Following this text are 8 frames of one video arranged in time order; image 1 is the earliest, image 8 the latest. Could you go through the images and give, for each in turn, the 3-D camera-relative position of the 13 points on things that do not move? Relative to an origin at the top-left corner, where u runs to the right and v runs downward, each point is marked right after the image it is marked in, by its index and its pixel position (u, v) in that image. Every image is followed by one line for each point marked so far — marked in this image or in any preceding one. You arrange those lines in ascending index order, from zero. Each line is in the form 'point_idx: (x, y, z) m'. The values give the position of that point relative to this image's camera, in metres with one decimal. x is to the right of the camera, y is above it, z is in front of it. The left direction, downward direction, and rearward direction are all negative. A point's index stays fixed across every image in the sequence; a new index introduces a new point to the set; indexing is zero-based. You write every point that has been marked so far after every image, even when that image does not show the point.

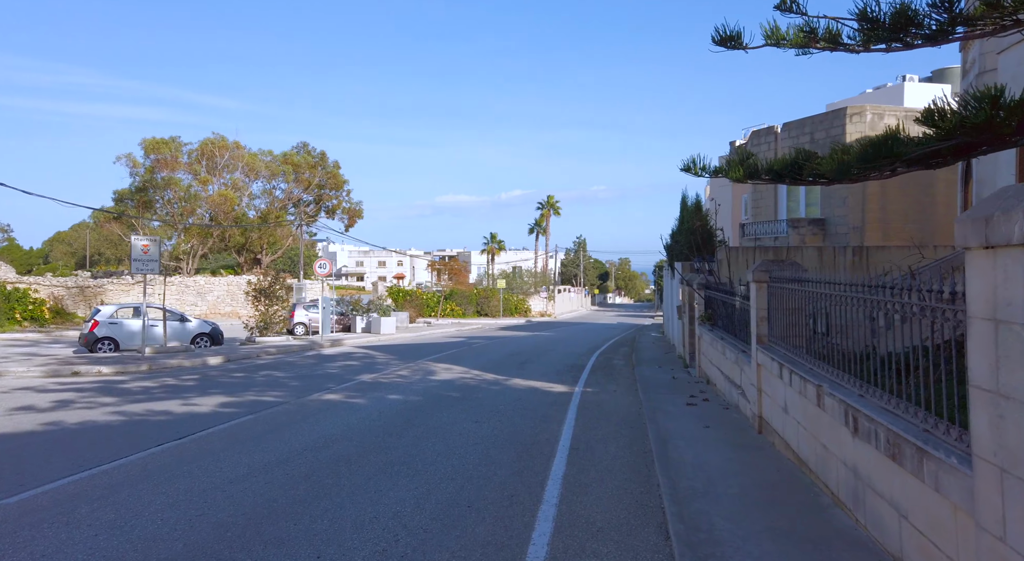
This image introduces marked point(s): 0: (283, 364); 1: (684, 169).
0: (-6.9, -2.5, +19.2) m
1: (+2.6, +1.7, +9.7) m
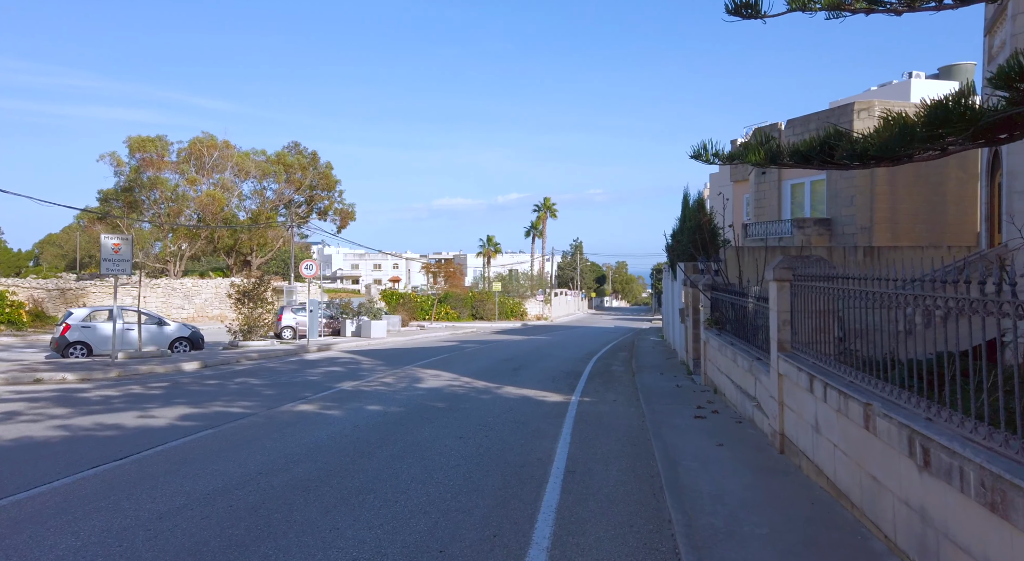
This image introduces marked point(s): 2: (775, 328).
0: (-7.1, -2.5, +18.1) m
1: (+2.5, +1.7, +8.7) m
2: (+3.1, -0.6, +7.6) m
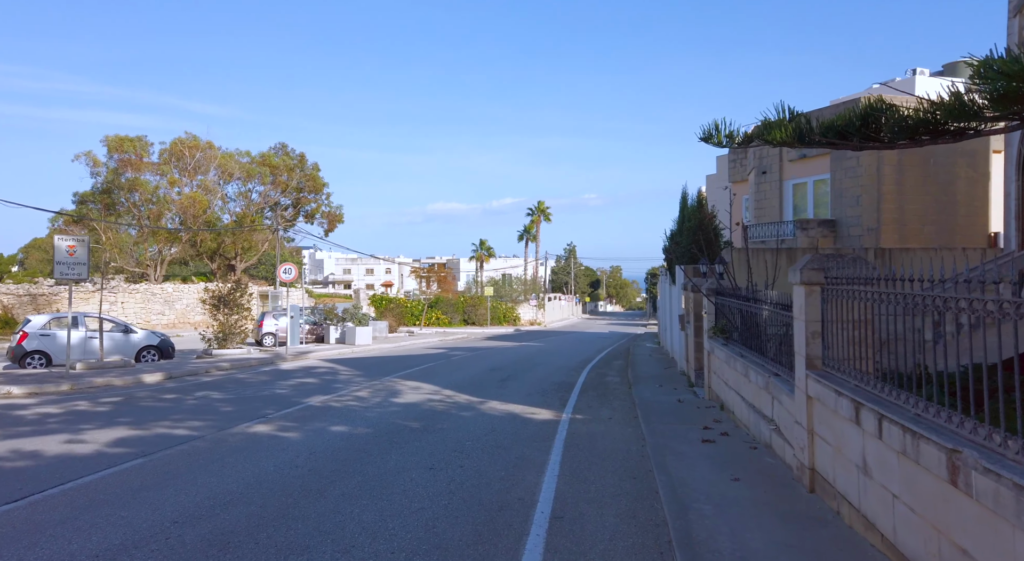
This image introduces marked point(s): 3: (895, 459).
0: (-7.4, -2.7, +16.8) m
1: (+2.2, +1.6, +7.5) m
2: (+2.9, -0.6, +6.4) m
3: (+2.5, -1.2, +4.3) m
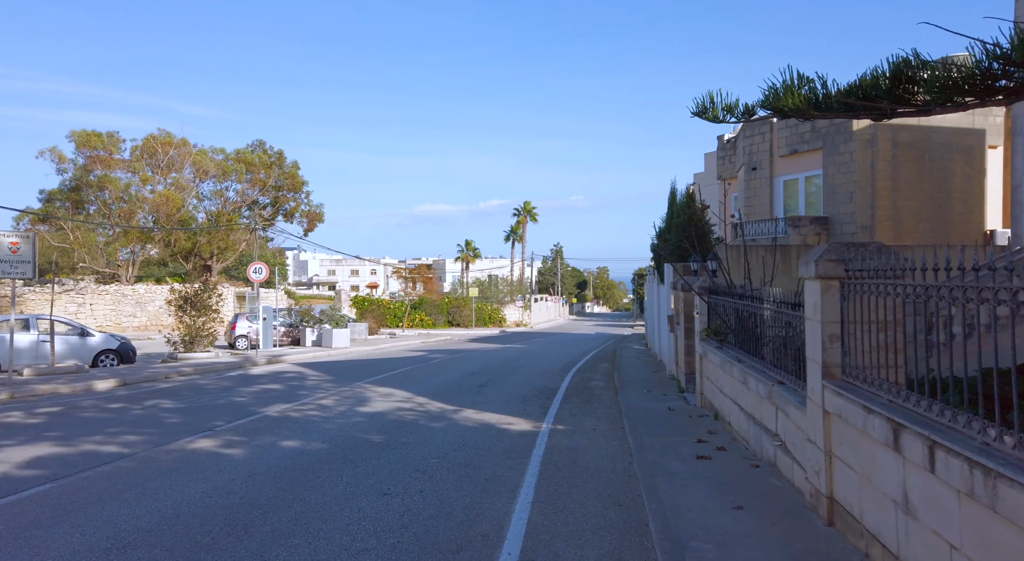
0: (-7.9, -2.6, +15.7) m
1: (+1.9, +1.7, +6.5) m
2: (+2.5, -0.5, +5.4) m
3: (+2.3, -1.1, +3.3) m
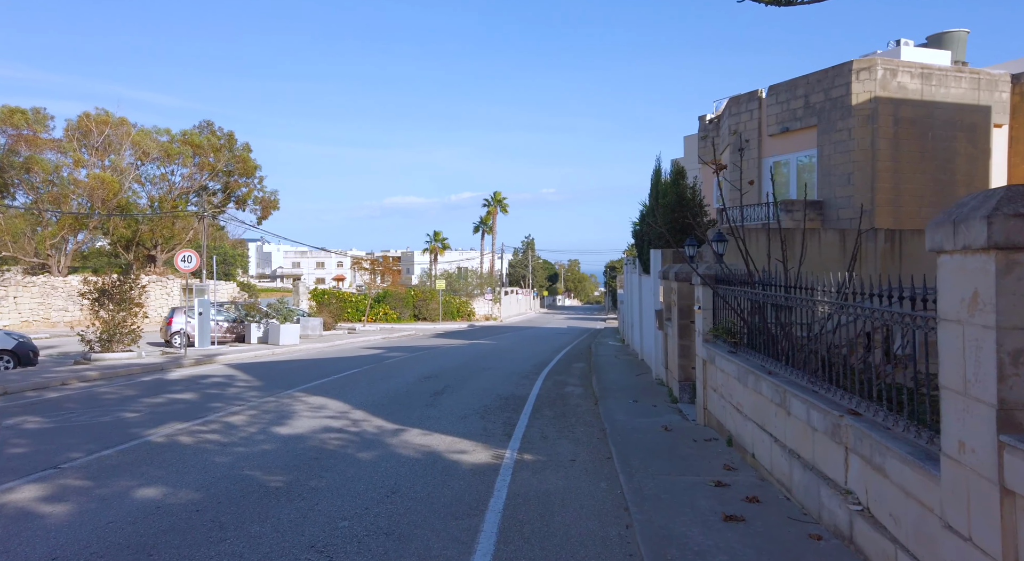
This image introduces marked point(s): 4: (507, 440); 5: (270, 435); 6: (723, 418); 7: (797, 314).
0: (-8.7, -2.4, +12.9) m
1: (+1.5, +1.8, +4.2) m
2: (+2.2, -0.4, +3.1) m
3: (+2.0, -1.0, +1.0) m
4: (-0.1, -2.2, +8.8) m
5: (-3.4, -2.2, +9.2) m
6: (+2.6, -1.7, +8.0) m
7: (+2.7, -0.3, +6.3) m
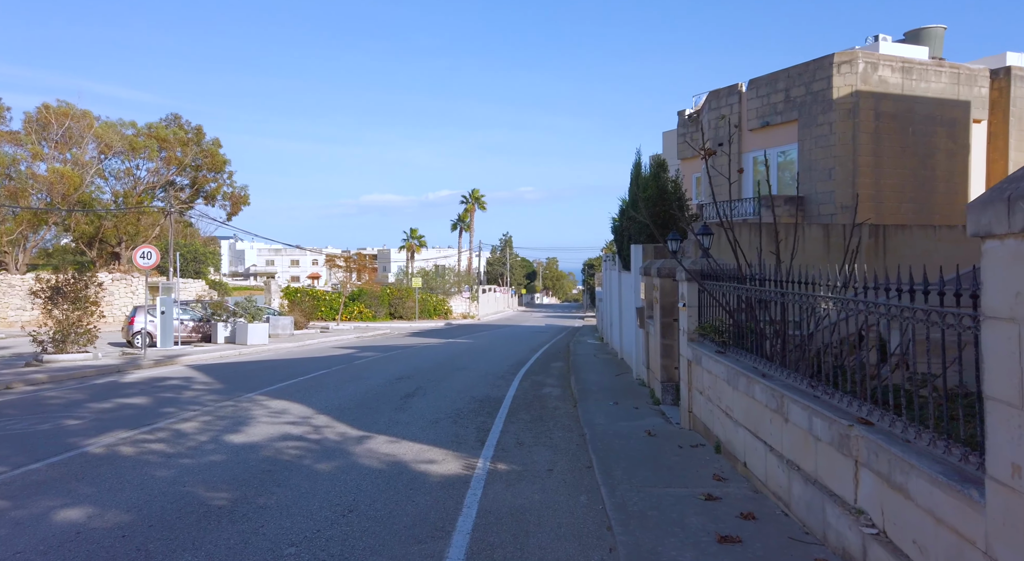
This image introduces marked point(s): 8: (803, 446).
0: (-9.2, -2.3, +12.0) m
1: (+1.3, +1.9, +3.6) m
2: (+2.0, -0.4, +2.6) m
3: (+1.9, -1.0, +0.4) m
4: (-0.4, -2.1, +8.2) m
5: (-3.8, -2.1, +8.4) m
6: (+2.3, -1.6, +7.4) m
7: (+2.5, -0.3, +5.8) m
8: (+2.2, -1.3, +4.8) m
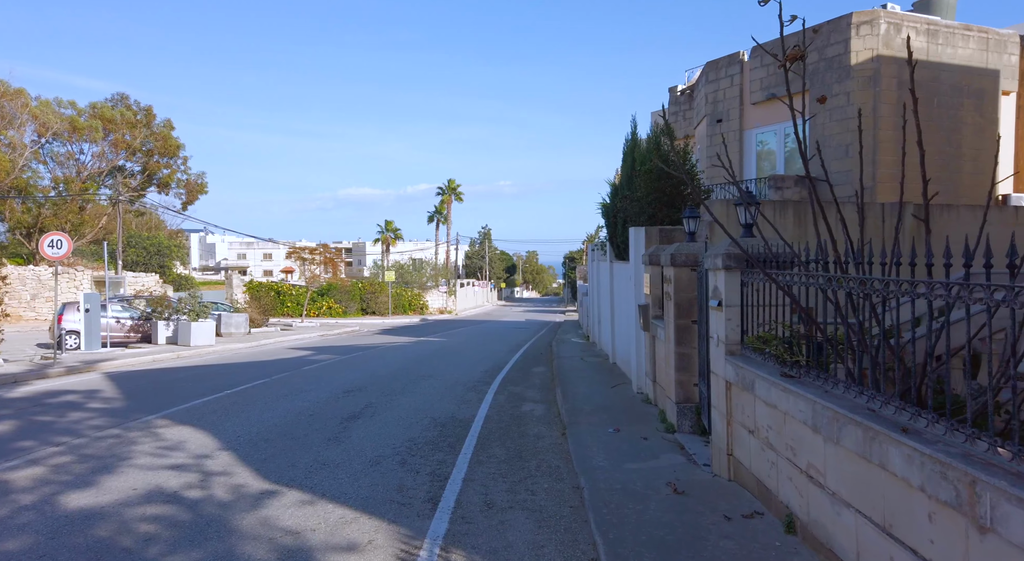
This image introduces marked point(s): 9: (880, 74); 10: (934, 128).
0: (-9.6, -2.2, +9.1) m
1: (+1.1, +1.9, +1.0) m
2: (+1.9, -0.3, +0.1) m
3: (+1.9, -1.0, -2.1) m
4: (-0.7, -2.0, +5.6) m
5: (-4.1, -2.0, +5.8) m
6: (+2.0, -1.5, +4.9) m
7: (+2.2, -0.2, +3.3) m
8: (+2.0, -1.2, +2.3) m
9: (+9.7, +5.5, +16.9) m
10: (+11.4, +4.1, +17.5) m
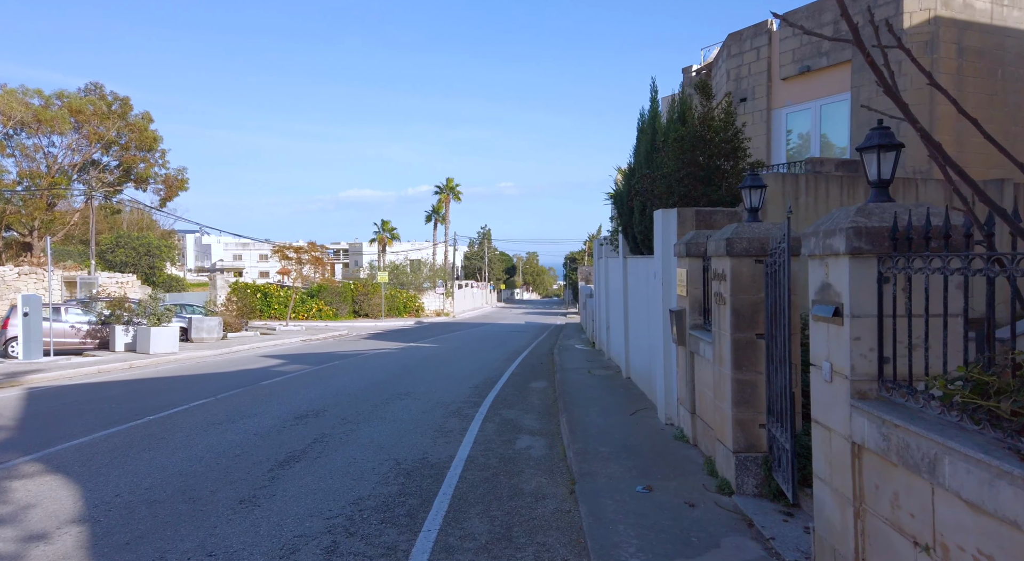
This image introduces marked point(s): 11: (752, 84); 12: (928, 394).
0: (-9.7, -2.2, +6.7) m
1: (+1.0, +2.0, -1.4) m
2: (+1.8, -0.3, -2.4) m
3: (+1.7, -0.9, -4.5) m
4: (-0.8, -2.0, +3.2) m
5: (-4.2, -2.0, +3.3) m
6: (+1.9, -1.5, +2.5) m
7: (+2.1, -0.1, +0.9) m
8: (+1.9, -1.1, -0.1) m
9: (+9.6, +5.5, +14.5) m
10: (+11.3, +4.1, +15.0) m
11: (+6.7, +5.5, +17.8) m
12: (+2.0, -0.5, +3.1) m
